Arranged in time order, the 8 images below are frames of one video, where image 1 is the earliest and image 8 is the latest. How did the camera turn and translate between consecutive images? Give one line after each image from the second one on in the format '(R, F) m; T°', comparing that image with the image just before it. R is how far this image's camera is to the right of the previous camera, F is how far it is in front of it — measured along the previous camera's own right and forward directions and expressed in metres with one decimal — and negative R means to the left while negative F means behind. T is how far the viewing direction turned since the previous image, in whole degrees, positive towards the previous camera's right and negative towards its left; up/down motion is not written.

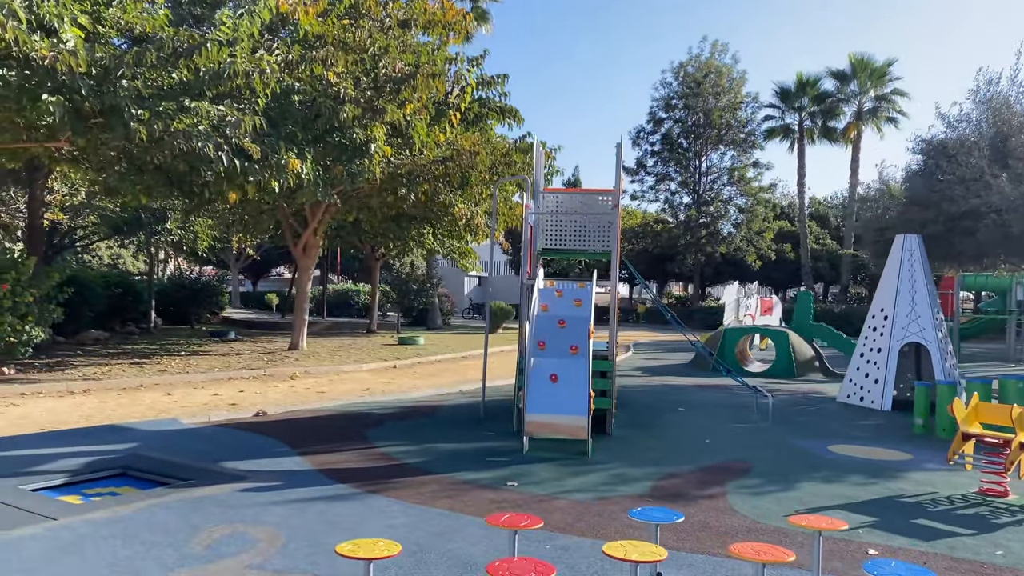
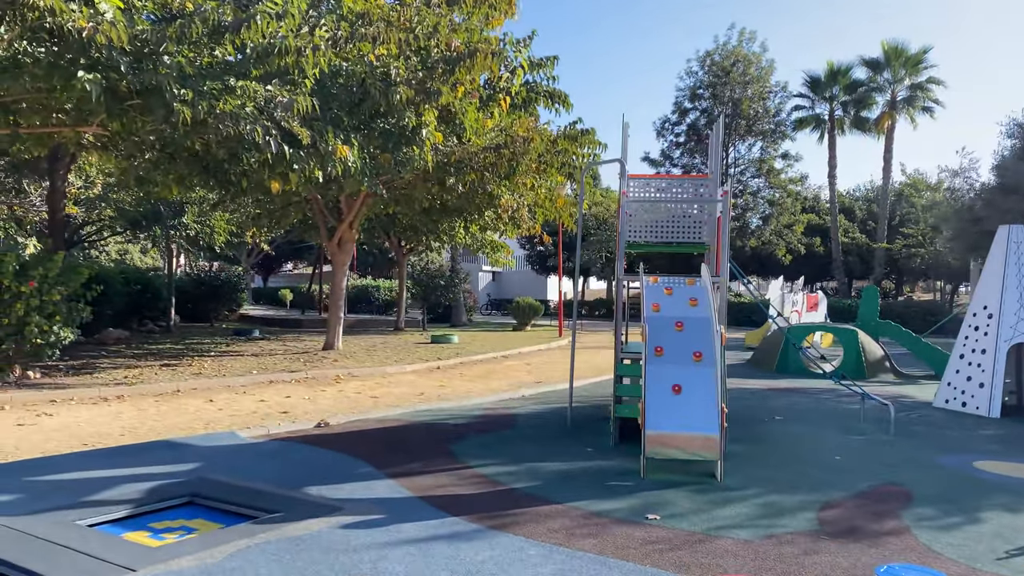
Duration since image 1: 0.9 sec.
(-0.9, +0.9) m; 0°
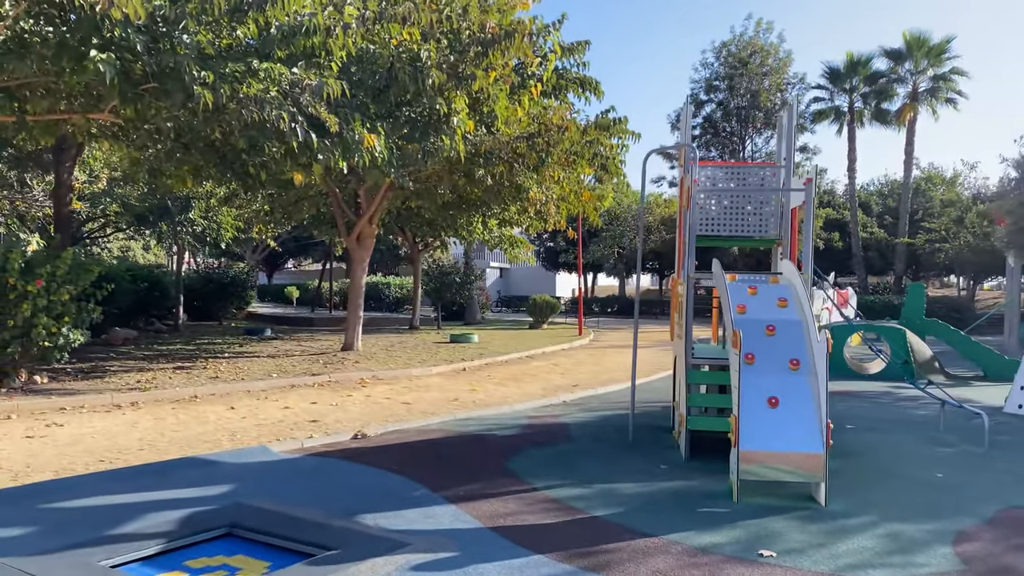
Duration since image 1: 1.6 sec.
(-0.5, +0.7) m; 0°
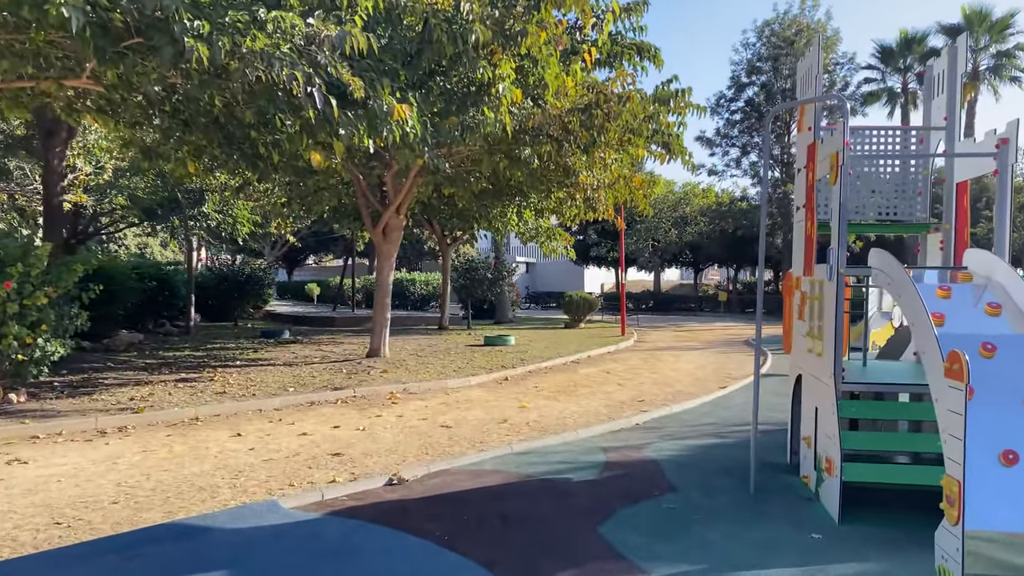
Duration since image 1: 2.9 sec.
(-0.4, +1.8) m; -1°
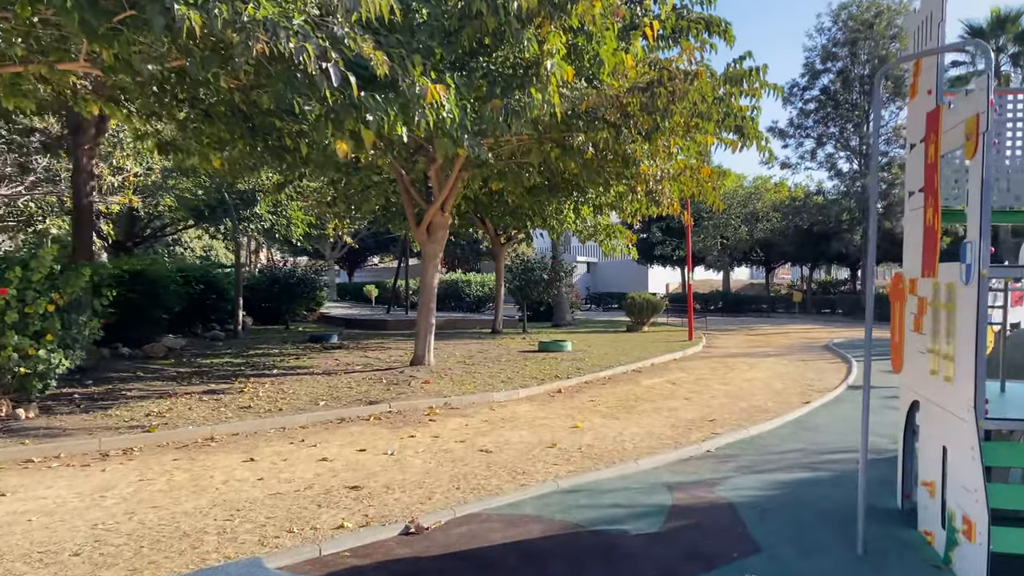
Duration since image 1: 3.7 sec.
(+0.1, +1.1) m; -4°
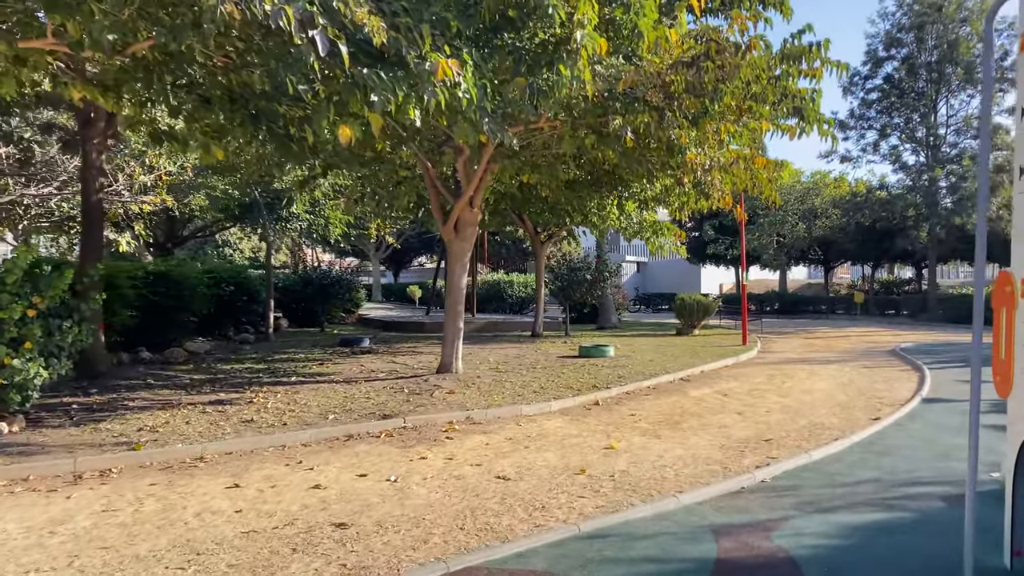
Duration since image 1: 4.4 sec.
(+0.2, +1.0) m; -4°
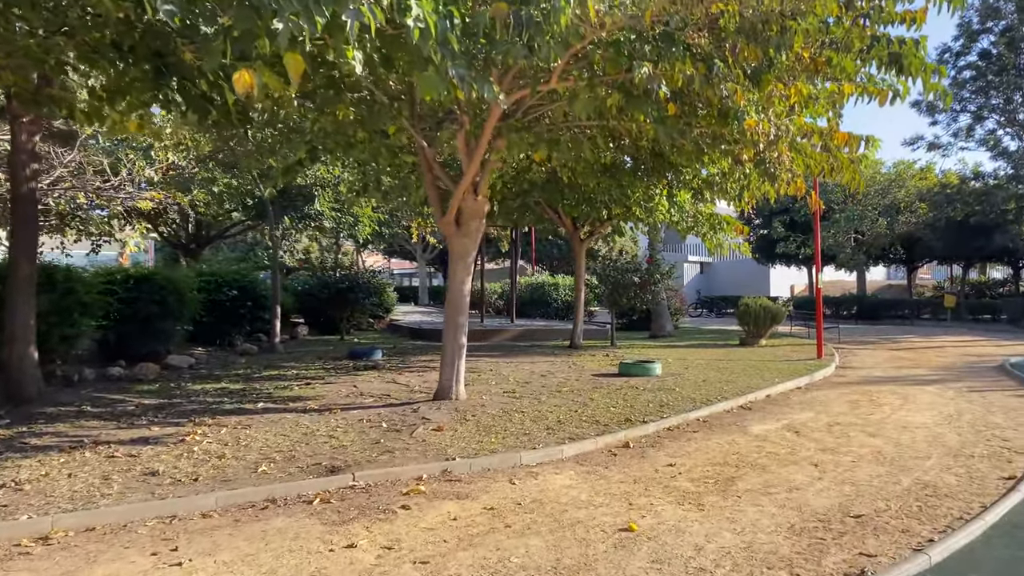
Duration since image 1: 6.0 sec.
(+0.6, +2.3) m; -5°
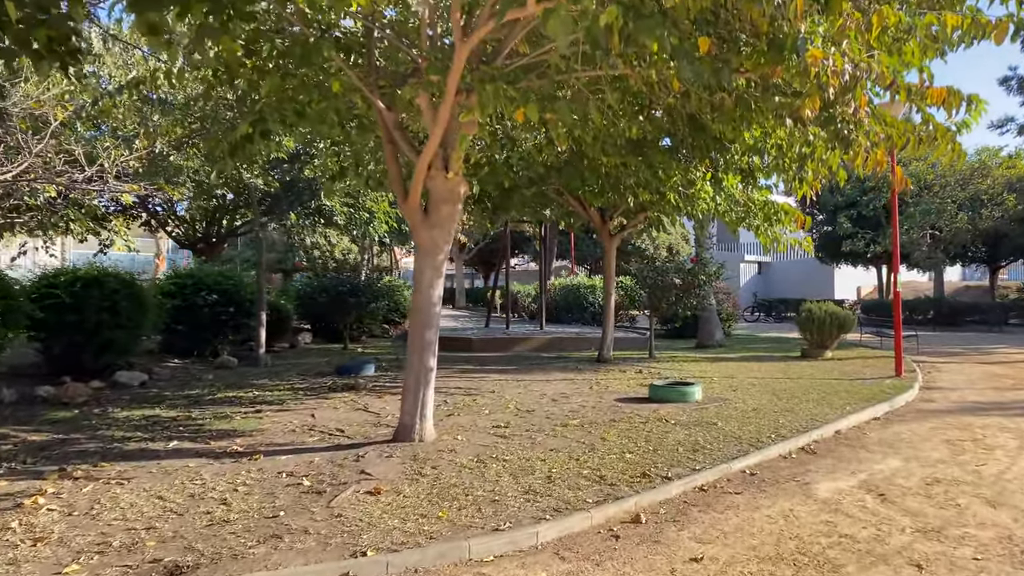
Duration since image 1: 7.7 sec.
(+0.6, +2.3) m; -4°
